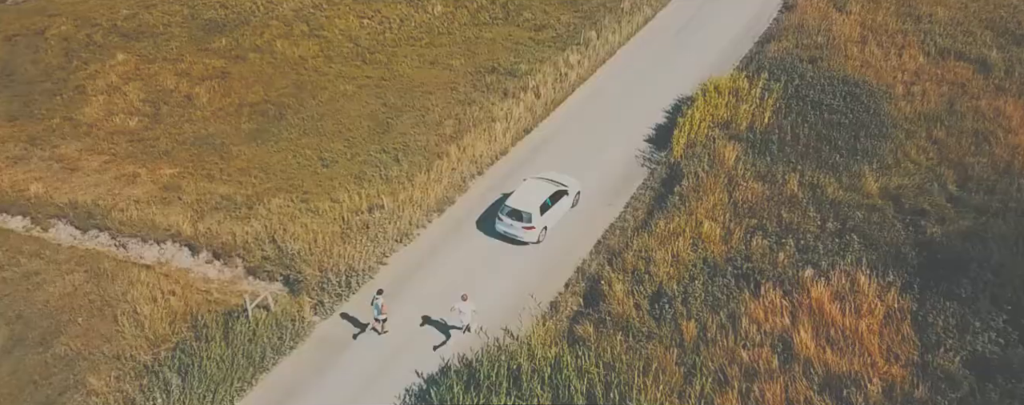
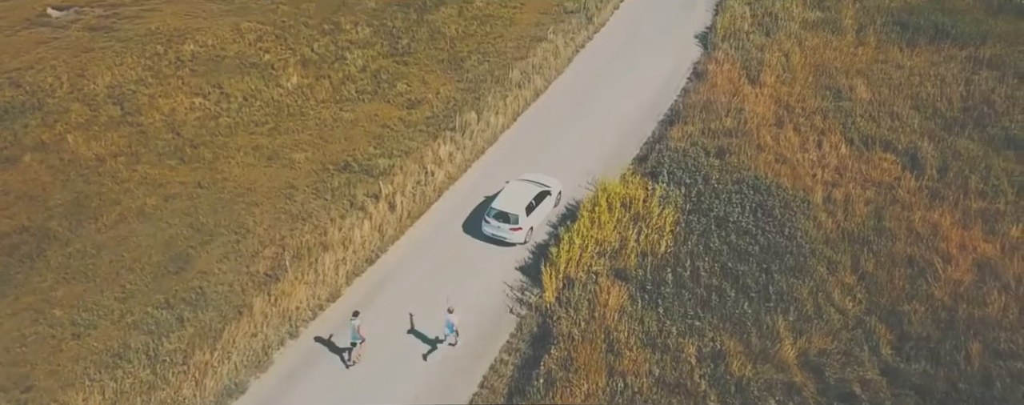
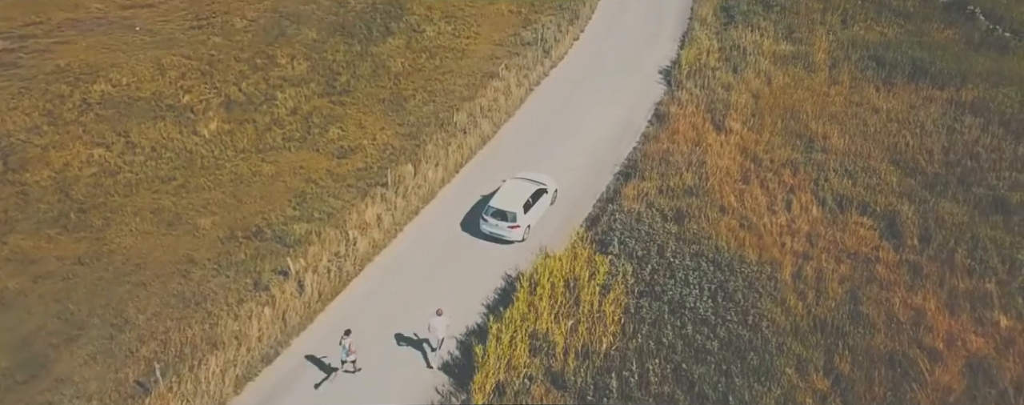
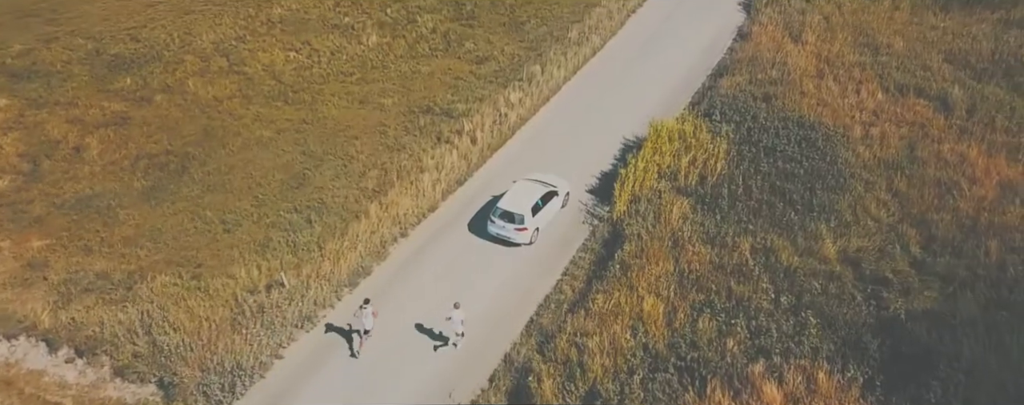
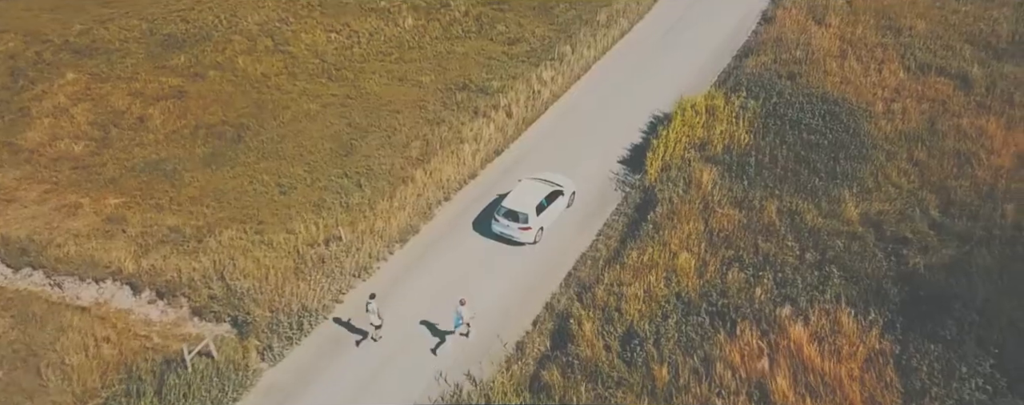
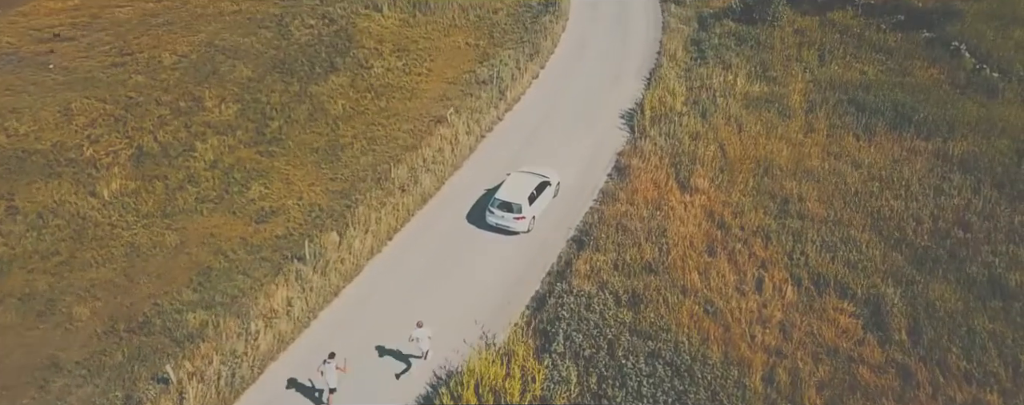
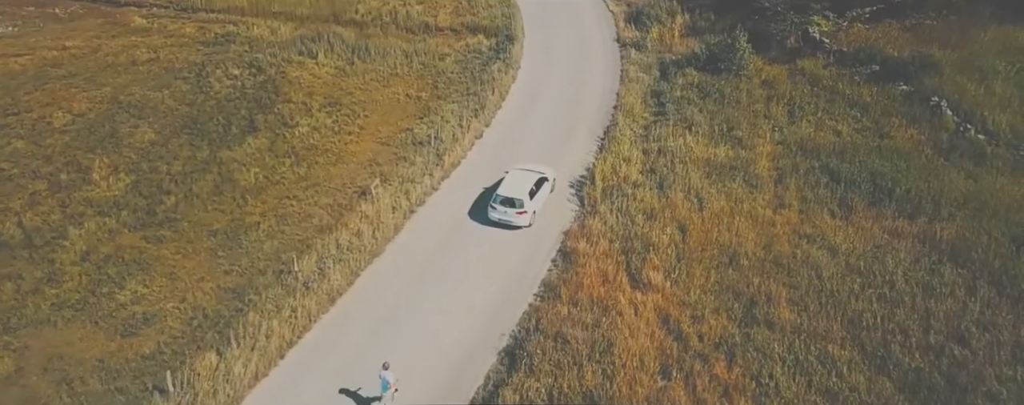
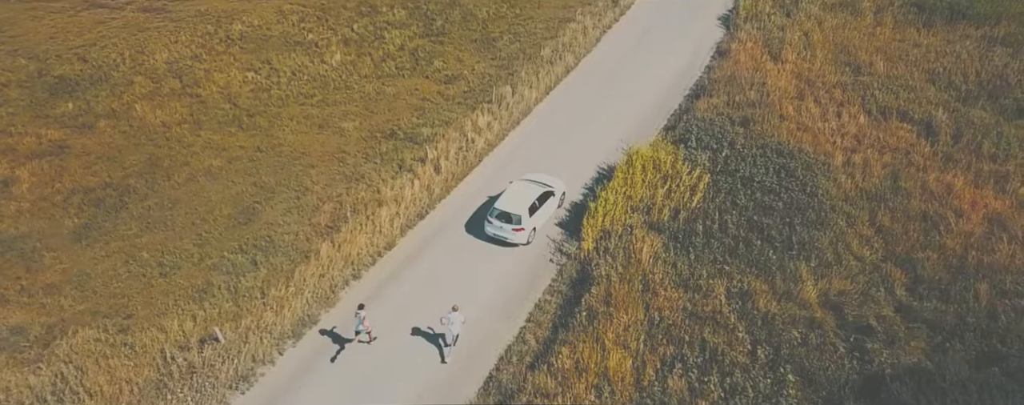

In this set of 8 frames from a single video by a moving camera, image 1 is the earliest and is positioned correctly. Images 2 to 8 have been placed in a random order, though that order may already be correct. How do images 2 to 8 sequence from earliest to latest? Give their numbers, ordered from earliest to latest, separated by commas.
5, 4, 8, 2, 3, 6, 7
